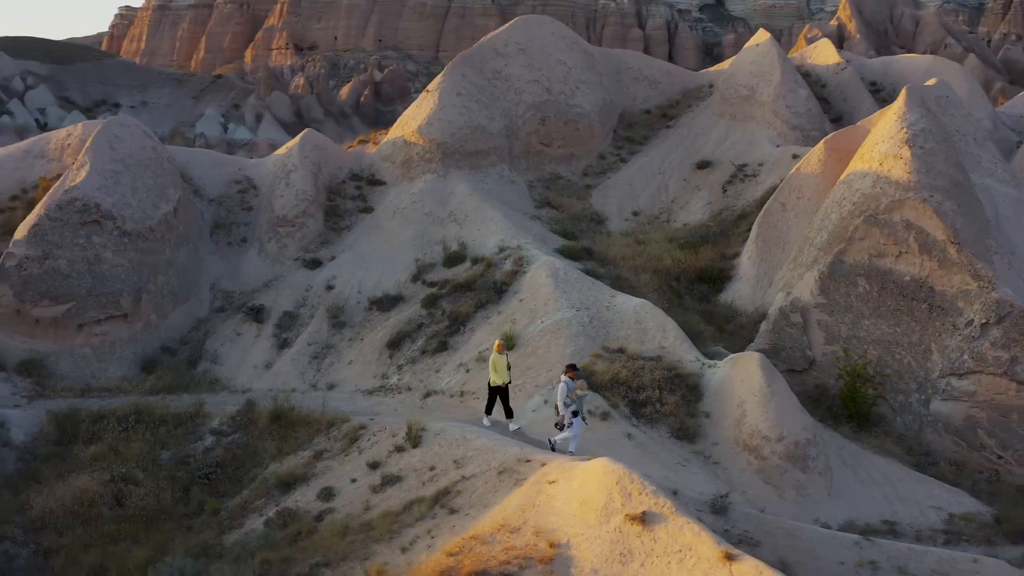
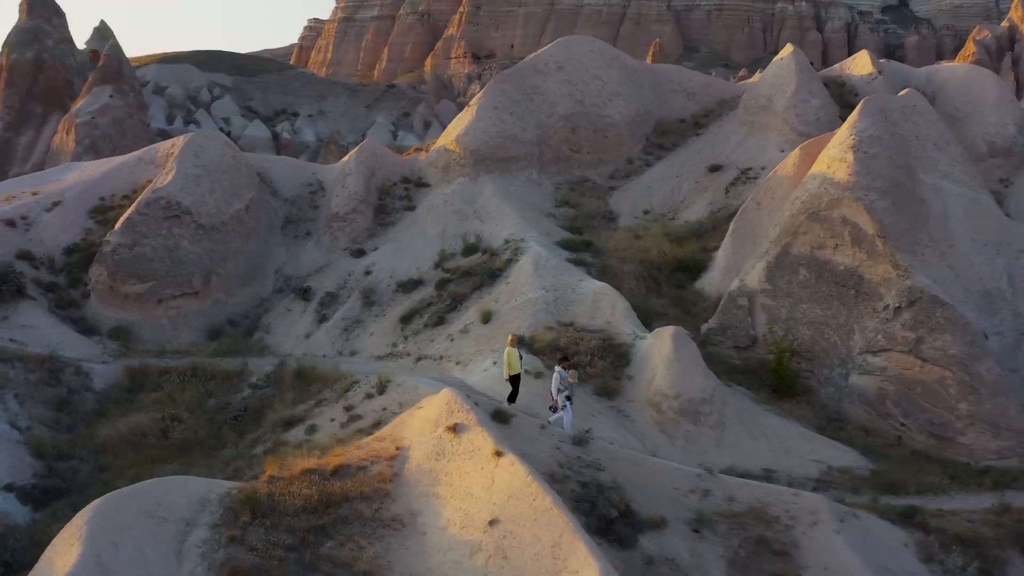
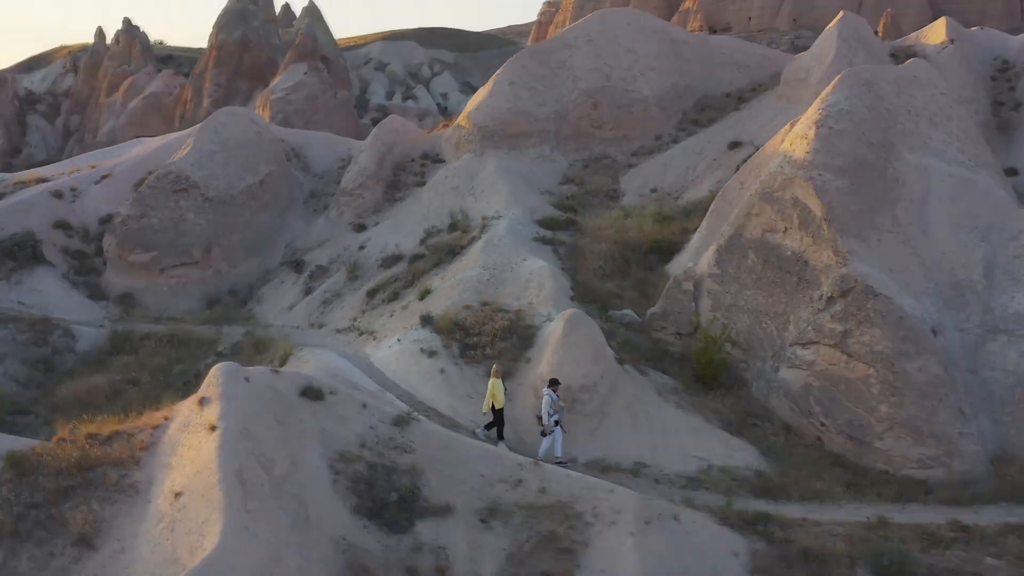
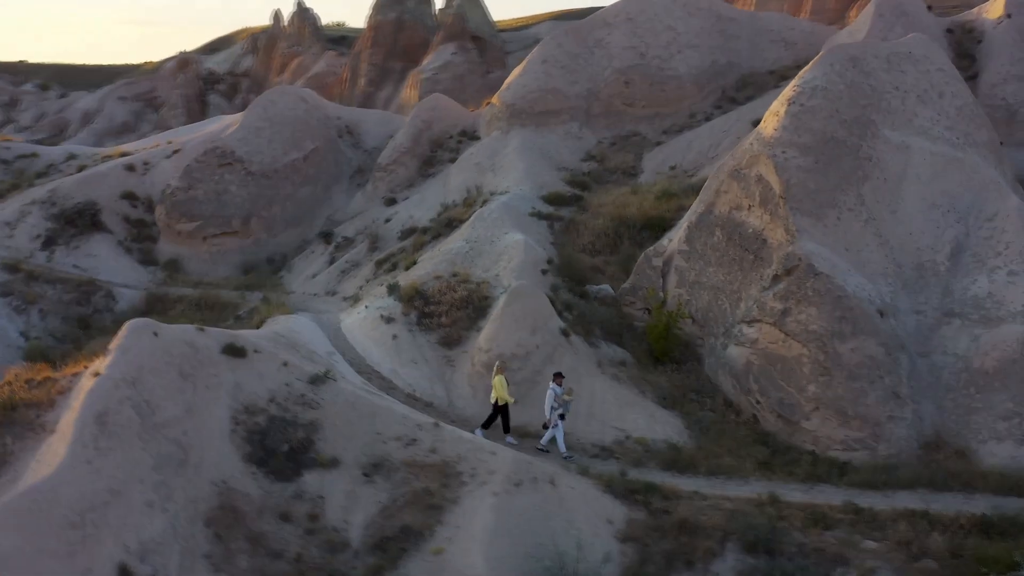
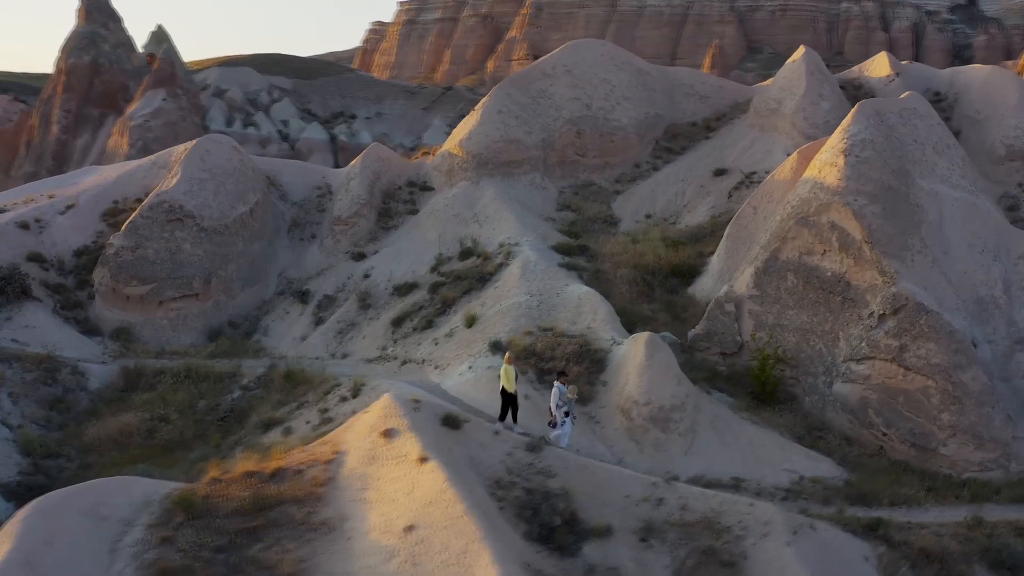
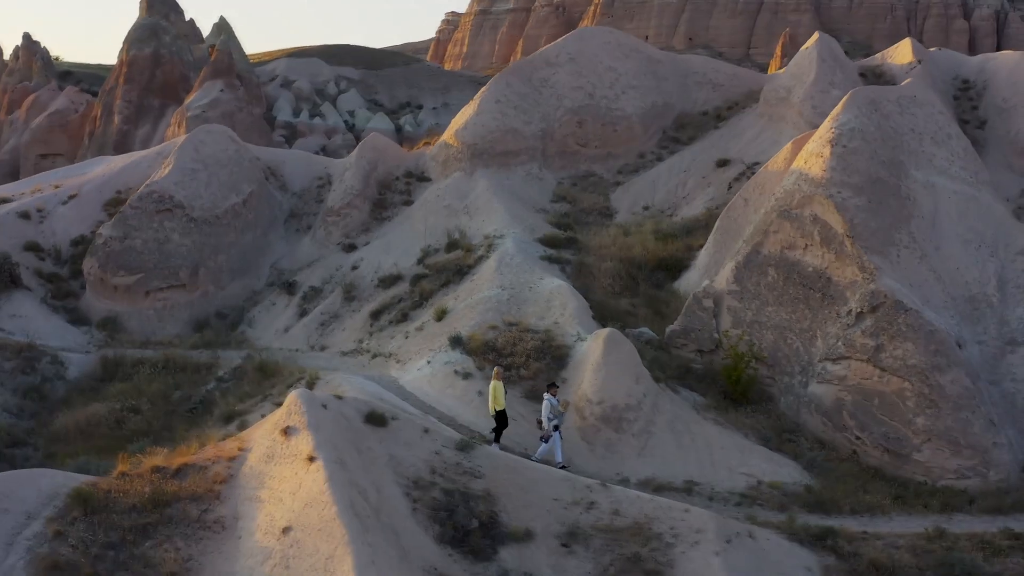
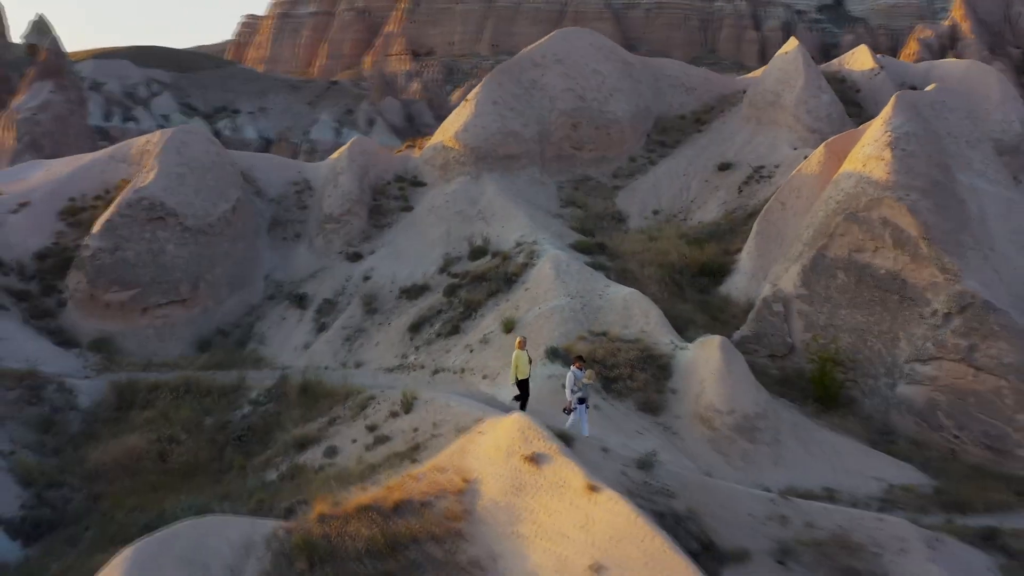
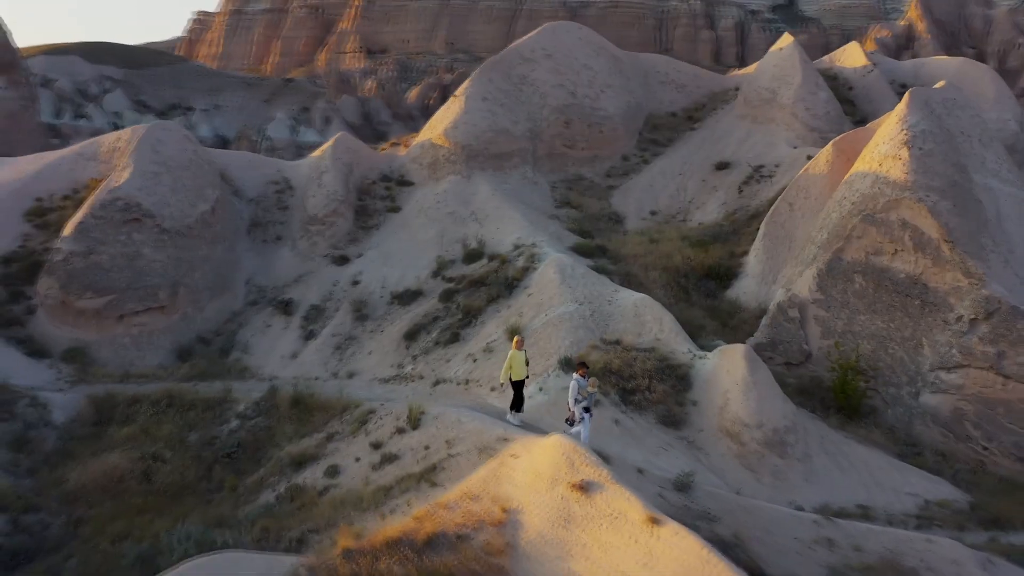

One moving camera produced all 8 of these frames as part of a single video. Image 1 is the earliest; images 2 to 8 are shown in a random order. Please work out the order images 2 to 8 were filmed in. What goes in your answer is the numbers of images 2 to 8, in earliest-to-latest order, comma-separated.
8, 7, 2, 5, 6, 3, 4
